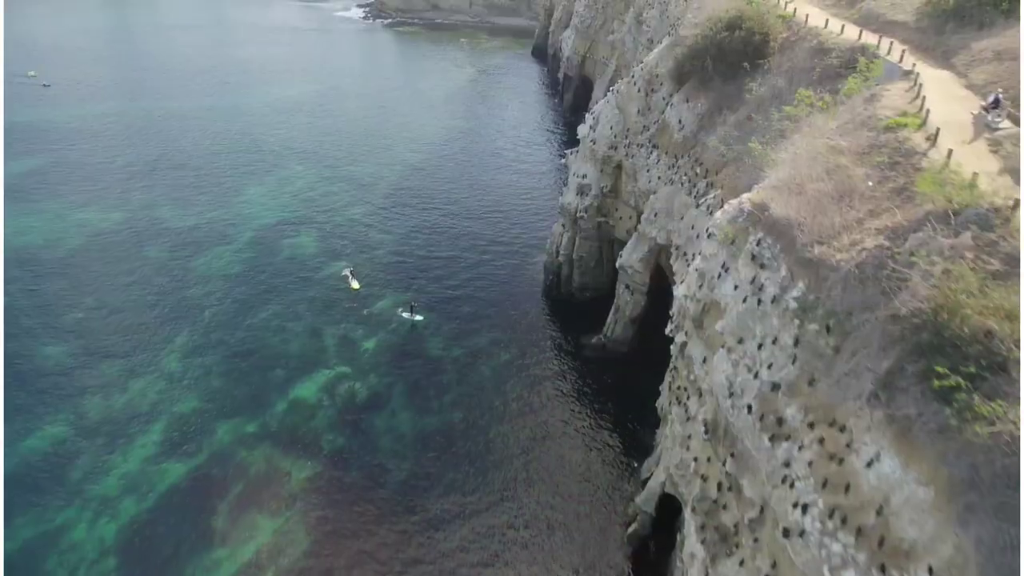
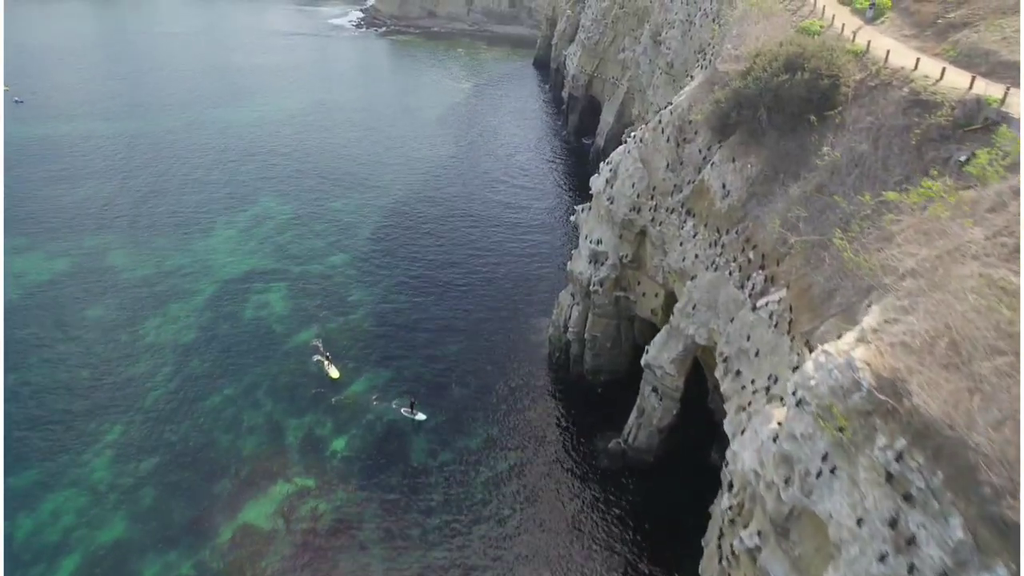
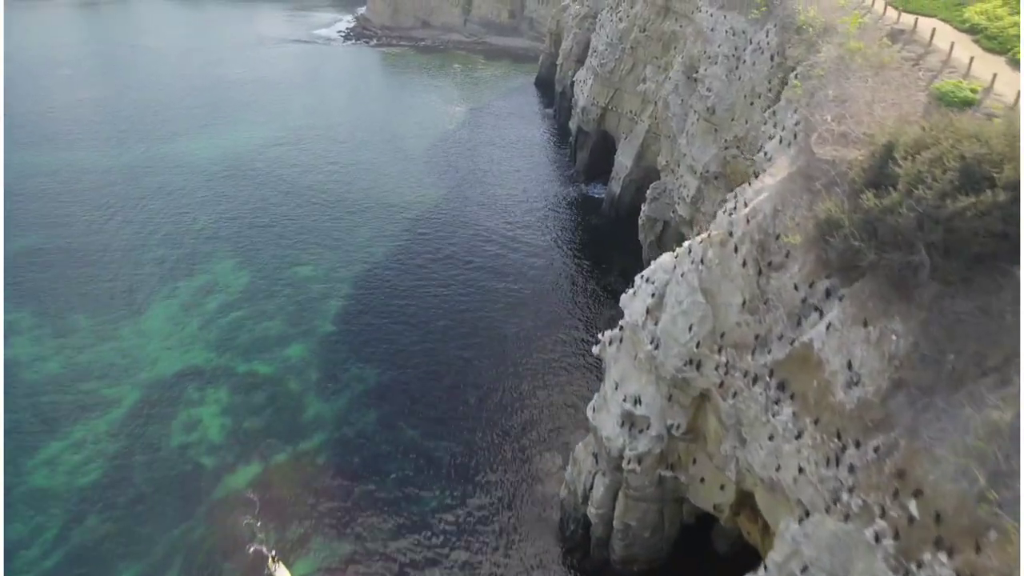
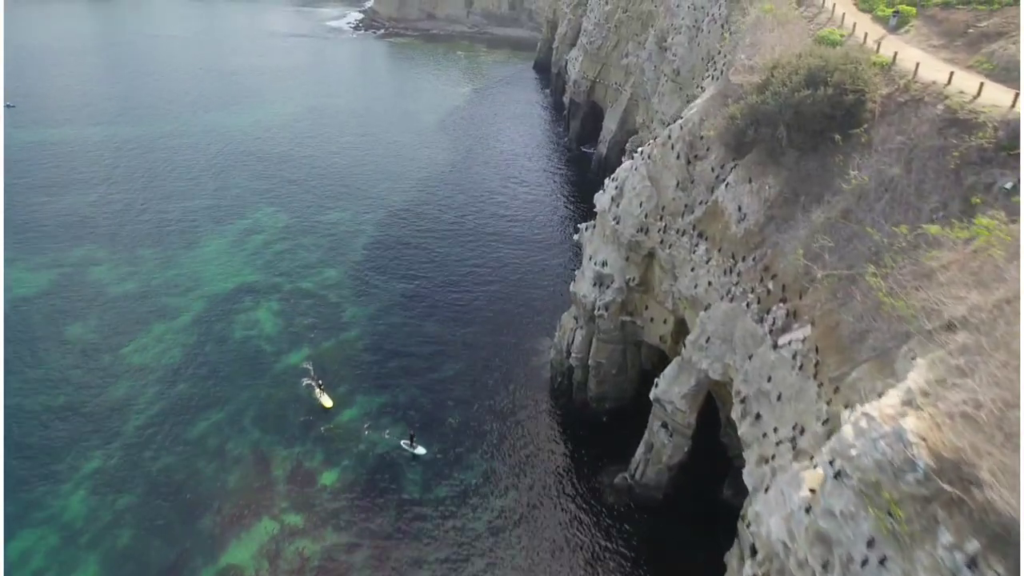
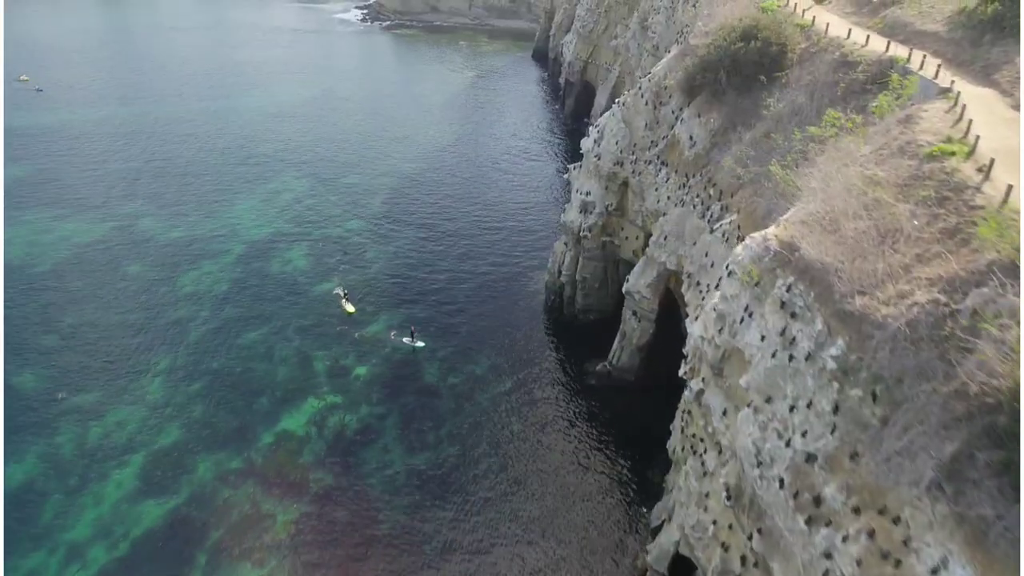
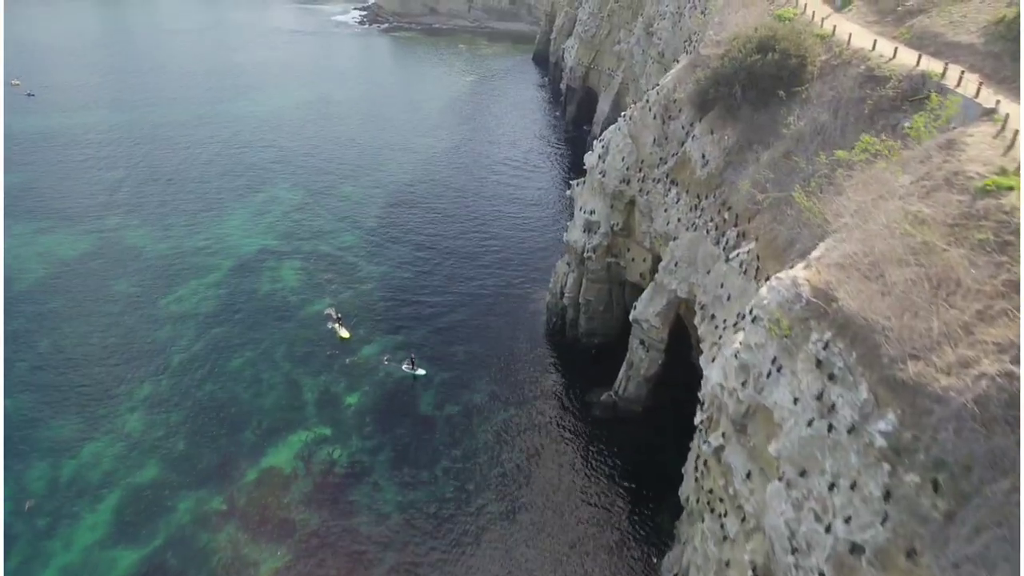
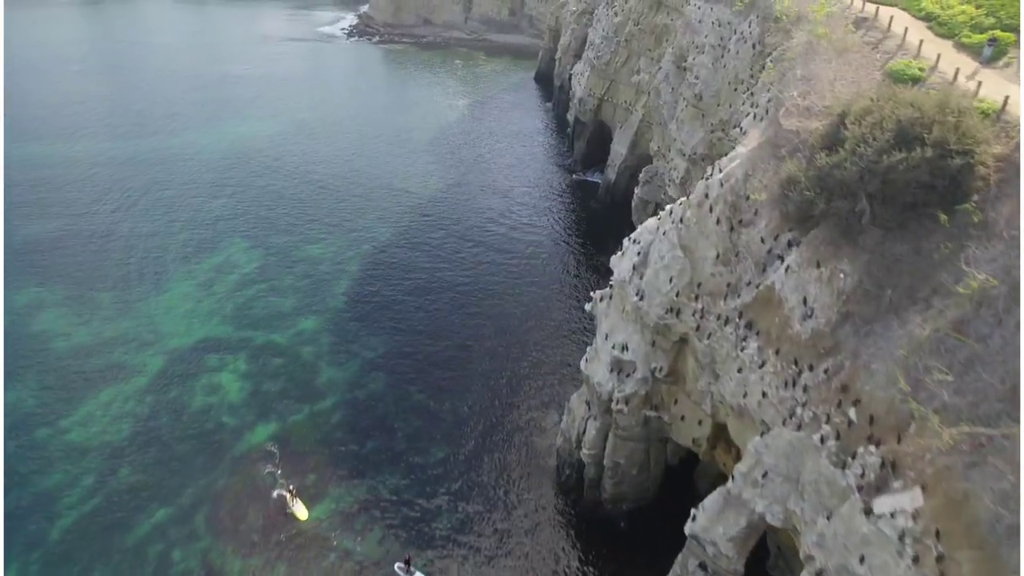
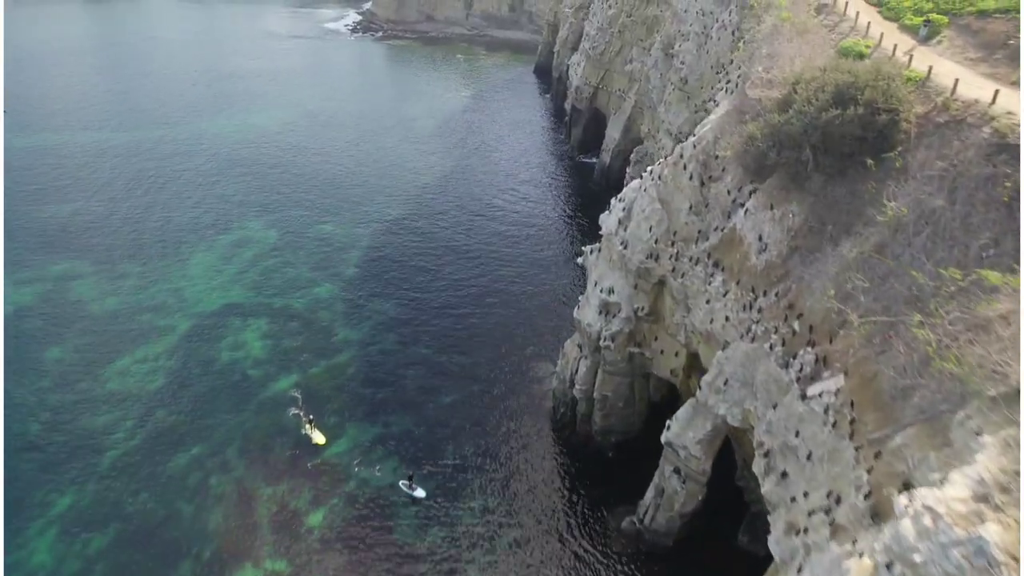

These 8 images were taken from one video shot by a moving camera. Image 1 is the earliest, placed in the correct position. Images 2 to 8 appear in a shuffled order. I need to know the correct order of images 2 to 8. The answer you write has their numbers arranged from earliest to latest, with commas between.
5, 6, 2, 4, 8, 7, 3
